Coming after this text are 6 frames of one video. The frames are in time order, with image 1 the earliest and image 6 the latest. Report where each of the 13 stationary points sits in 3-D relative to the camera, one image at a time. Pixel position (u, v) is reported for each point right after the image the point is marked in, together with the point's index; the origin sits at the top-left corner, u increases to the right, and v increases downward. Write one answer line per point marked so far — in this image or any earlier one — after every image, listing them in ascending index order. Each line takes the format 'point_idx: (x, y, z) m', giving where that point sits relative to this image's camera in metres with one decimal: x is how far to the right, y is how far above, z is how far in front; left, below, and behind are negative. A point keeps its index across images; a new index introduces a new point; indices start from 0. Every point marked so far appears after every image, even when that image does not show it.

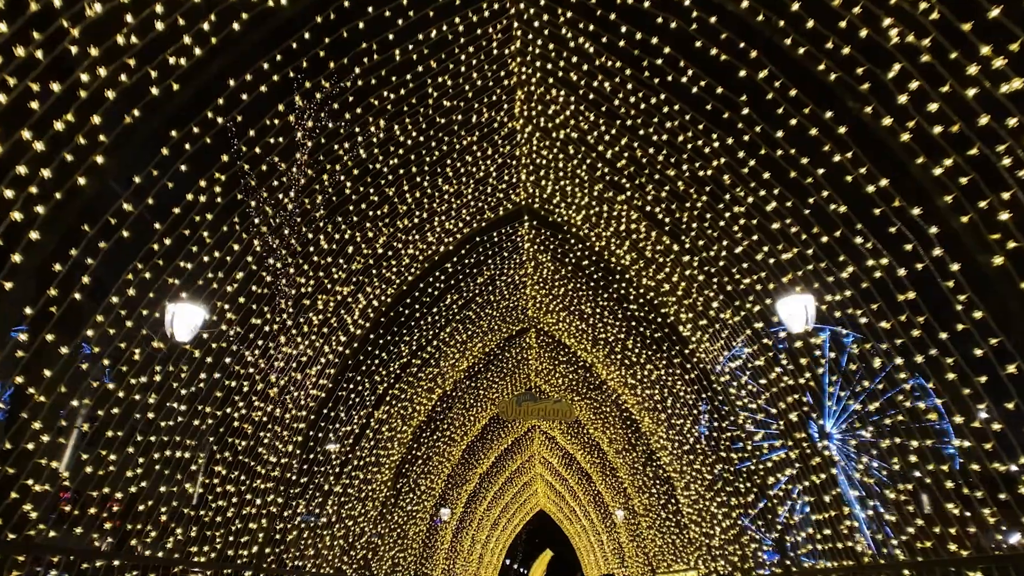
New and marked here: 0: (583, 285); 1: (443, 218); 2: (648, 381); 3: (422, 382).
0: (+1.6, -0.1, +16.0) m
1: (-1.3, +1.2, +13.5) m
2: (+3.3, -2.3, +17.2) m
3: (-2.3, -2.5, +18.3) m
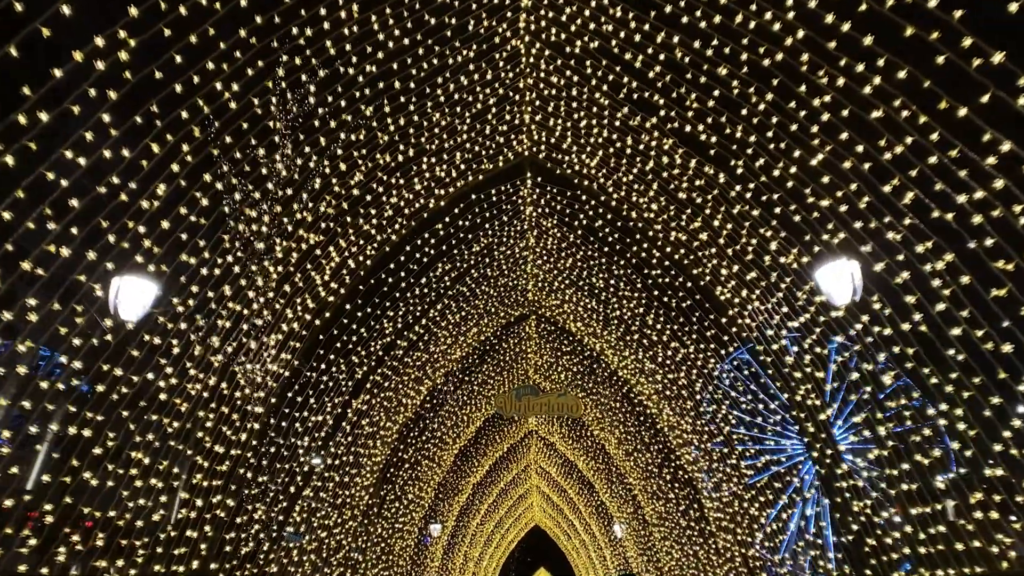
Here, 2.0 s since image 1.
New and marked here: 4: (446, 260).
0: (+1.6, +0.5, +13.7) m
1: (-1.2, +1.9, +11.1) m
2: (+3.3, -1.6, +14.9) m
3: (-2.3, -1.9, +15.8) m
4: (-1.2, +0.4, +13.9) m
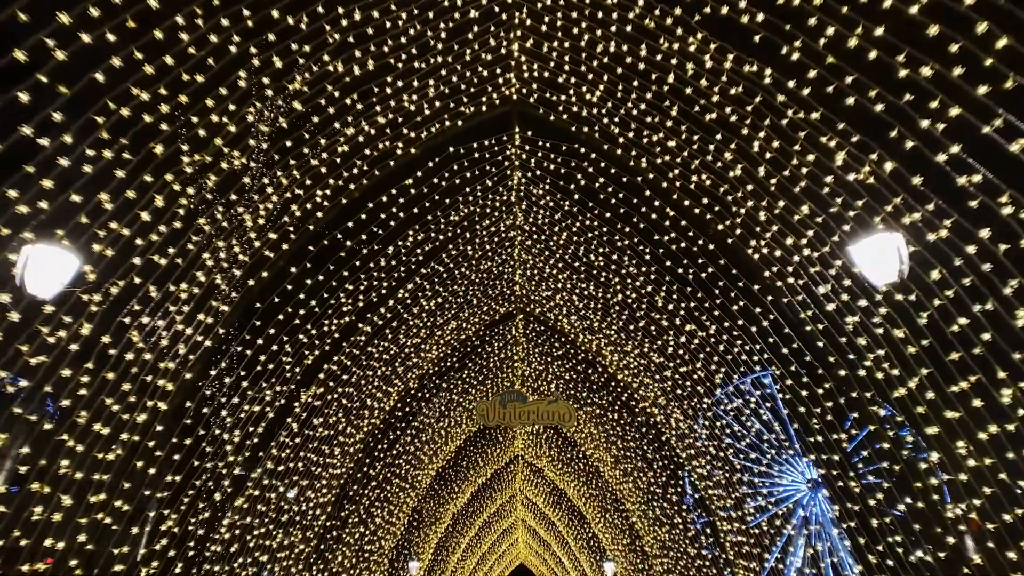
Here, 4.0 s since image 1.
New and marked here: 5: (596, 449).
0: (+1.3, +1.0, +11.5) m
1: (-1.4, +2.5, +8.9) m
2: (+3.0, -1.2, +12.5) m
3: (-2.6, -1.4, +13.4) m
4: (-1.4, +0.9, +11.6) m
5: (+2.3, -4.5, +19.9) m
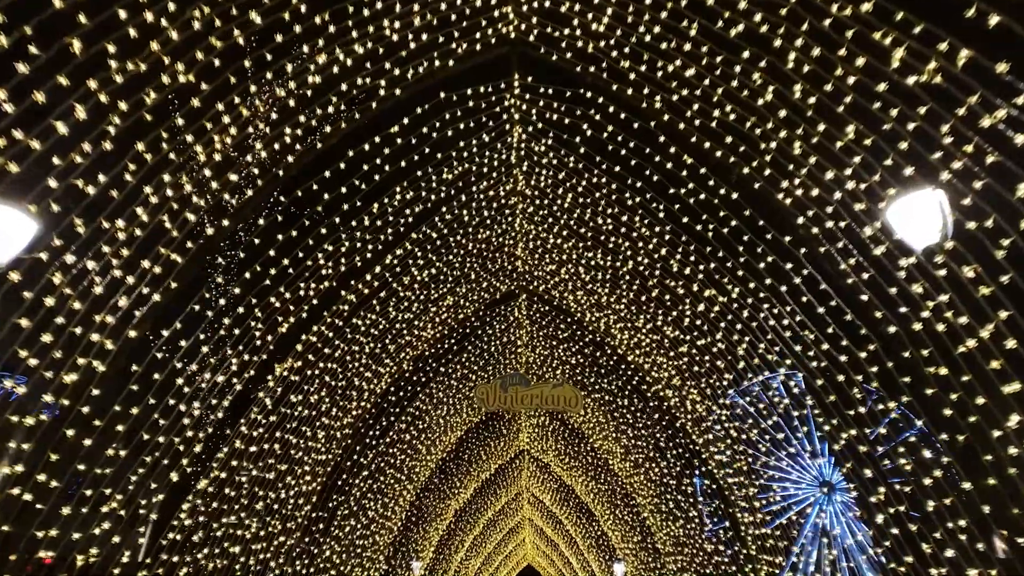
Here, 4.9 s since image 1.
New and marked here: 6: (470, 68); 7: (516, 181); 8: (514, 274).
0: (+1.3, +1.6, +10.2) m
1: (-1.4, +3.1, +7.7) m
2: (+3.0, -0.6, +11.3) m
3: (-2.6, -0.9, +12.2) m
4: (-1.4, +1.5, +10.5) m
5: (+2.4, -3.9, +18.7) m
6: (-0.6, +3.0, +9.6) m
7: (+0.1, +1.6, +11.0) m
8: (0.0, +0.3, +13.3) m
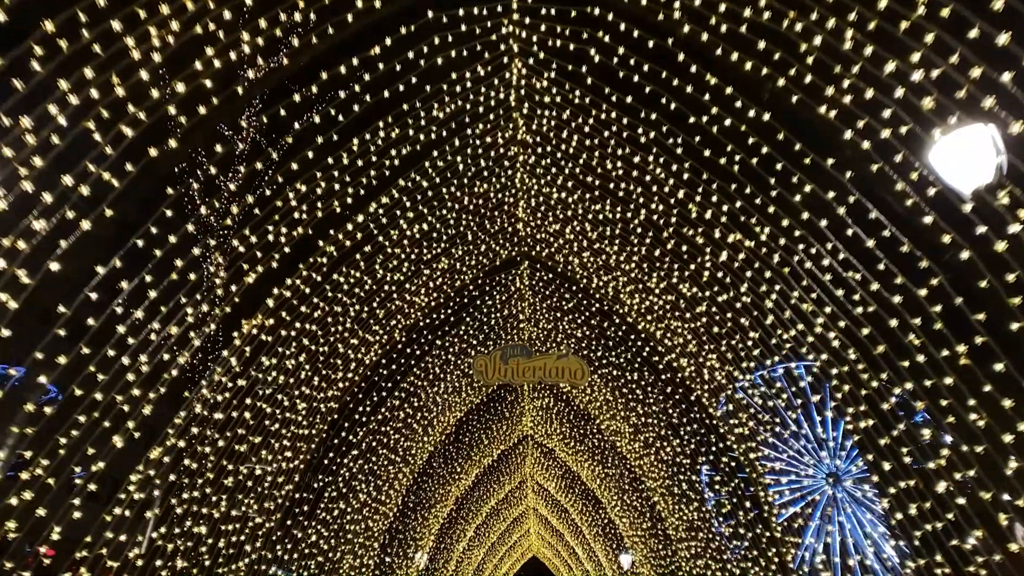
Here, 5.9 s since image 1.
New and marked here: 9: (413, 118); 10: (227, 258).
0: (+1.3, +2.3, +9.0) m
1: (-1.5, +3.8, +6.5) m
2: (+3.0, +0.1, +10.0) m
3: (-2.6, -0.2, +11.0) m
4: (-1.5, +2.2, +9.2) m
5: (+2.5, -3.2, +17.5) m
6: (-0.7, +3.7, +8.3) m
7: (0.0, +2.3, +9.7) m
8: (0.0, +1.0, +12.1) m
9: (-1.3, +2.3, +9.2) m
10: (-3.4, +0.4, +8.6) m
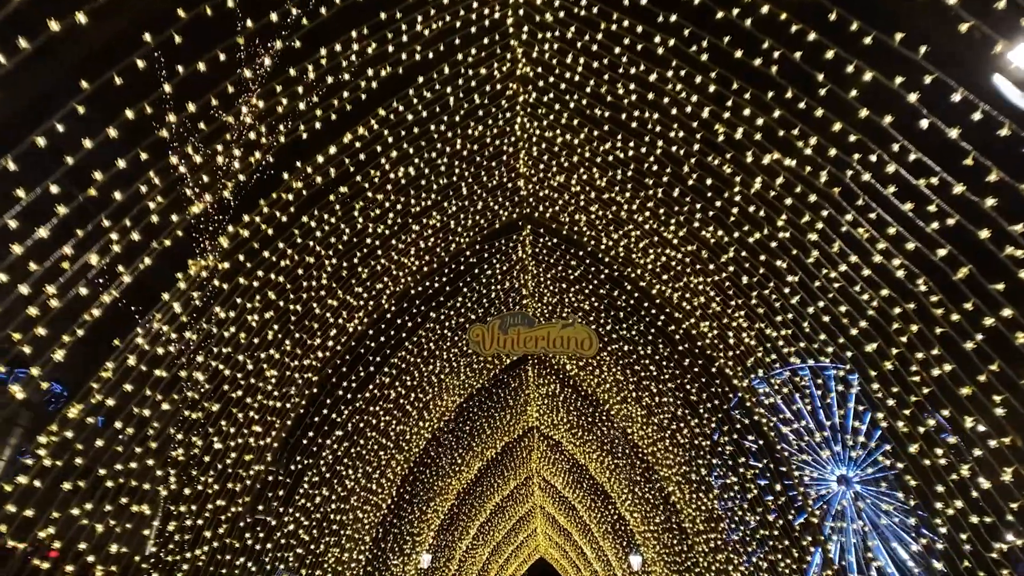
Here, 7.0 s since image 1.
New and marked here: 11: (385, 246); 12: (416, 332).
0: (+1.2, +3.0, +7.5) m
1: (-1.6, +4.6, +5.1) m
2: (+2.9, +0.8, +8.5) m
3: (-2.7, +0.5, +9.6) m
4: (-1.5, +2.9, +7.8) m
5: (+2.5, -2.5, +16.0) m
6: (-0.7, +4.4, +6.9) m
7: (0.0, +3.1, +8.3) m
8: (0.0, +1.7, +10.6) m
9: (-1.4, +3.0, +7.8) m
10: (-3.4, +1.1, +7.2) m
11: (-1.9, +0.7, +10.5) m
12: (-1.9, -0.7, +14.2) m
